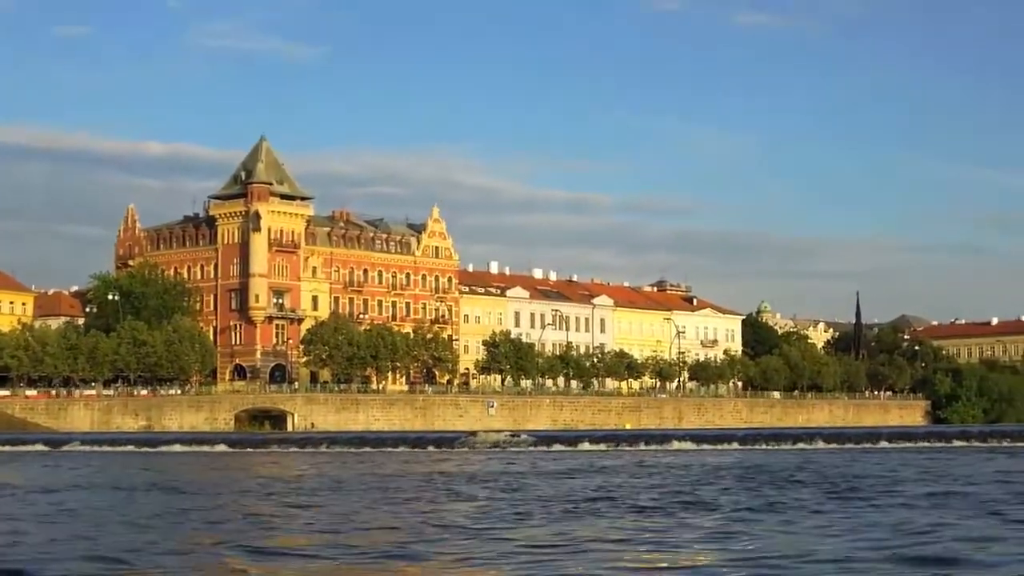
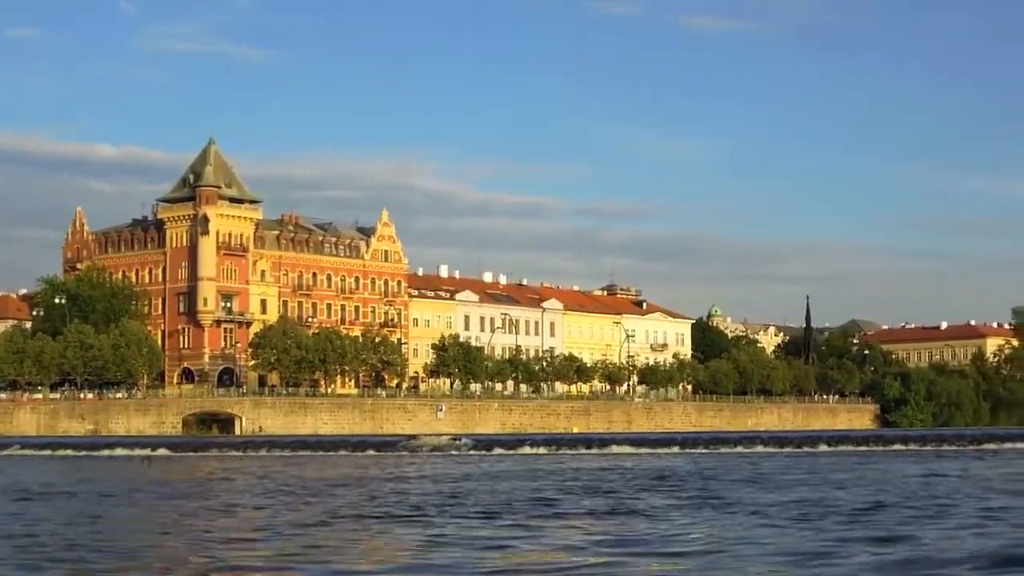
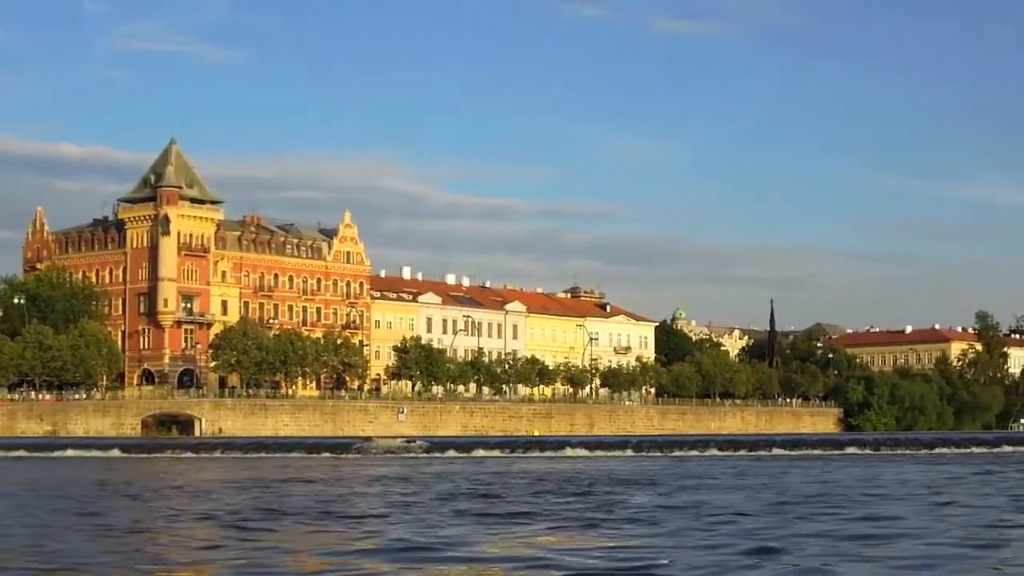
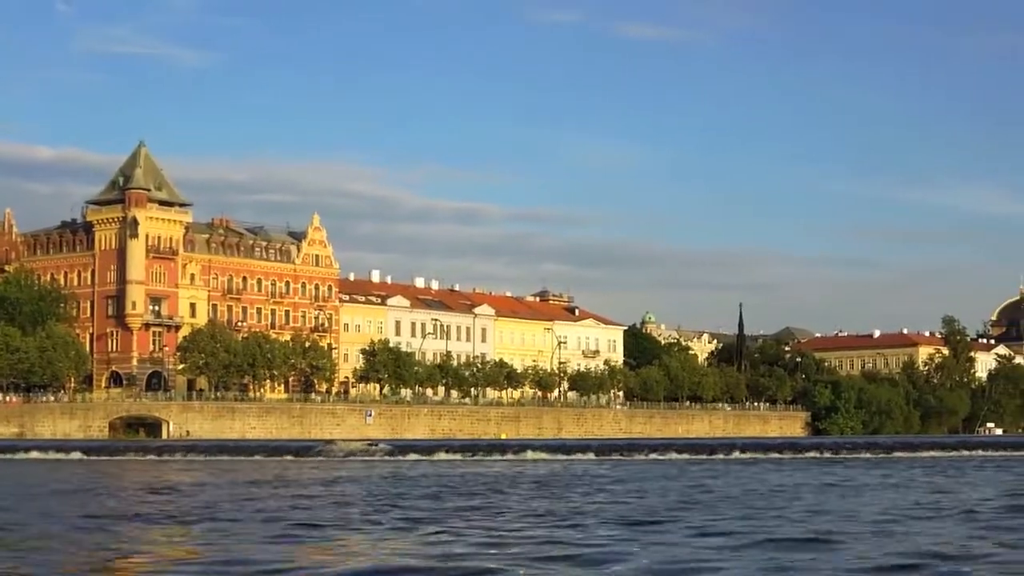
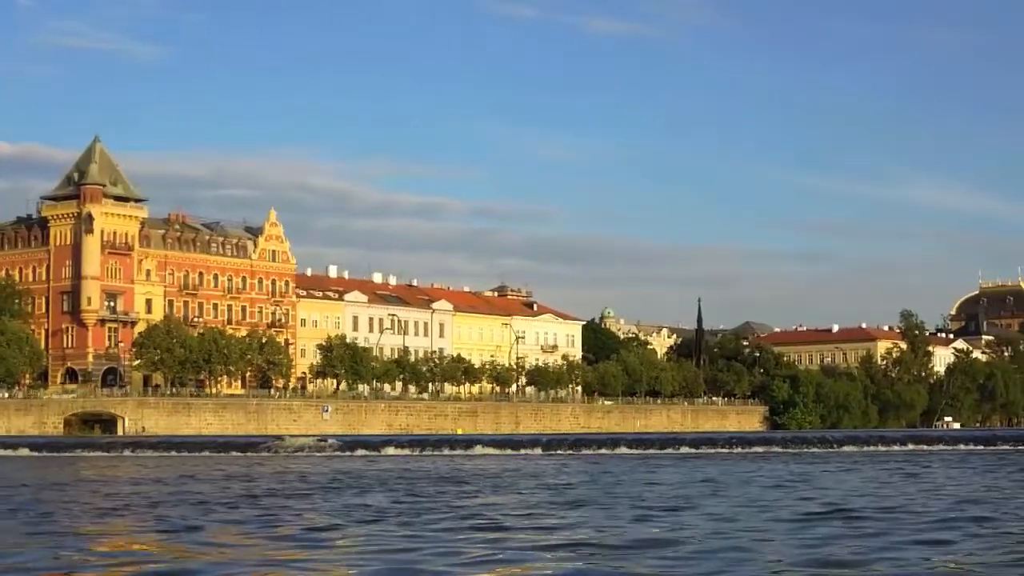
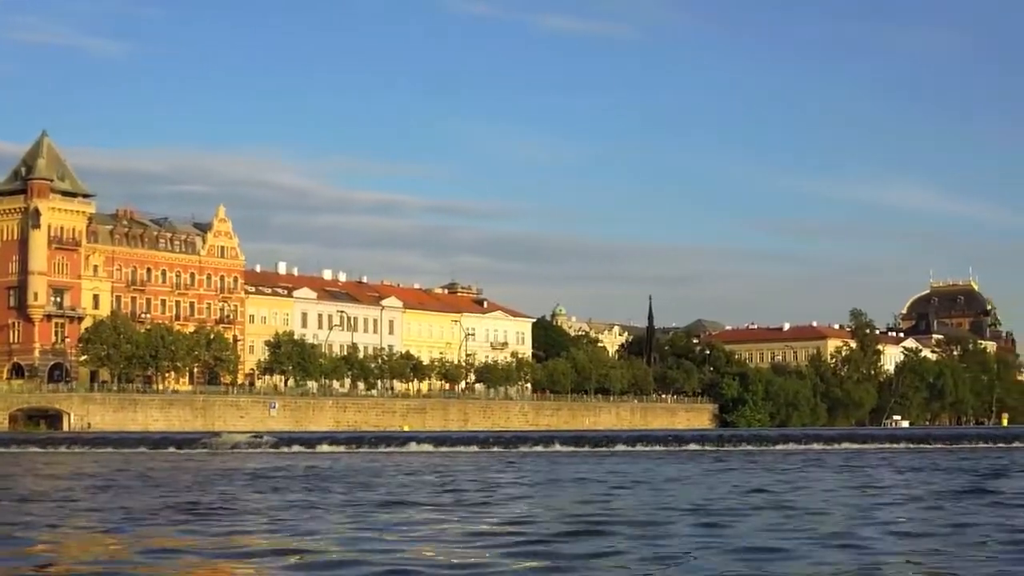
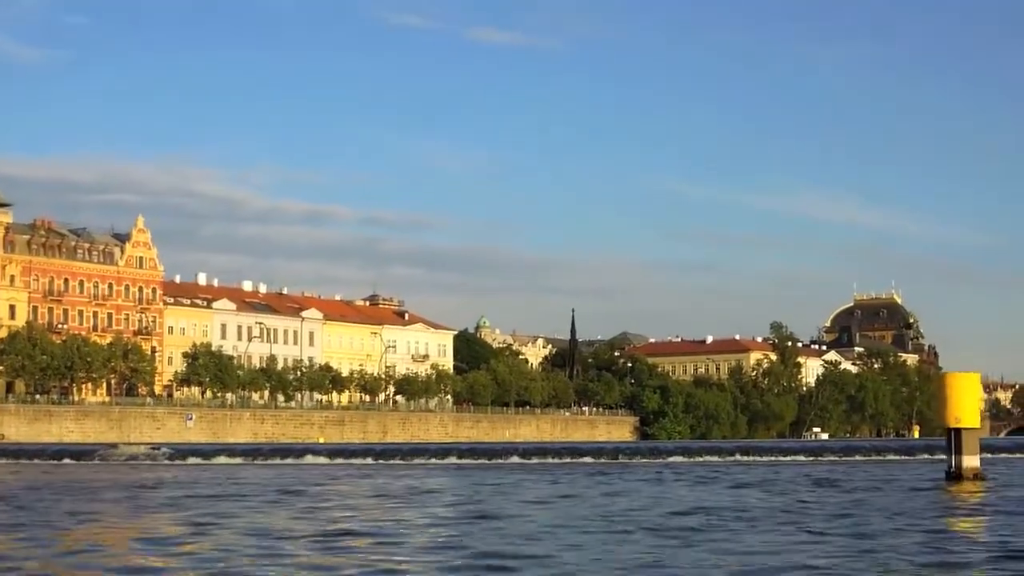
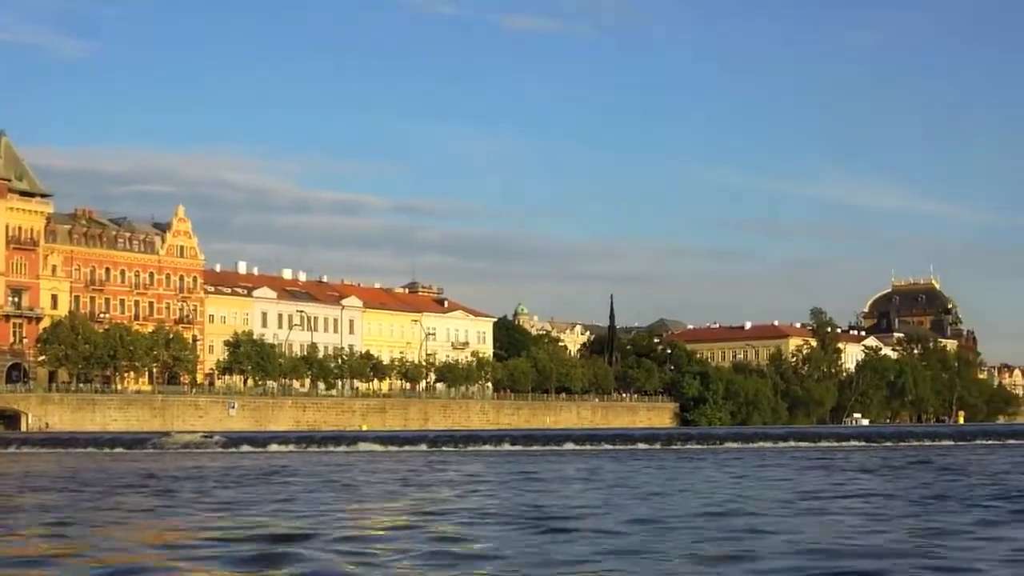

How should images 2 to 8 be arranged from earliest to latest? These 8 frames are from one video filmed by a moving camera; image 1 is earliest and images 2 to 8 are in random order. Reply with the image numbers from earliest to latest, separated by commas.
2, 3, 4, 5, 6, 8, 7
